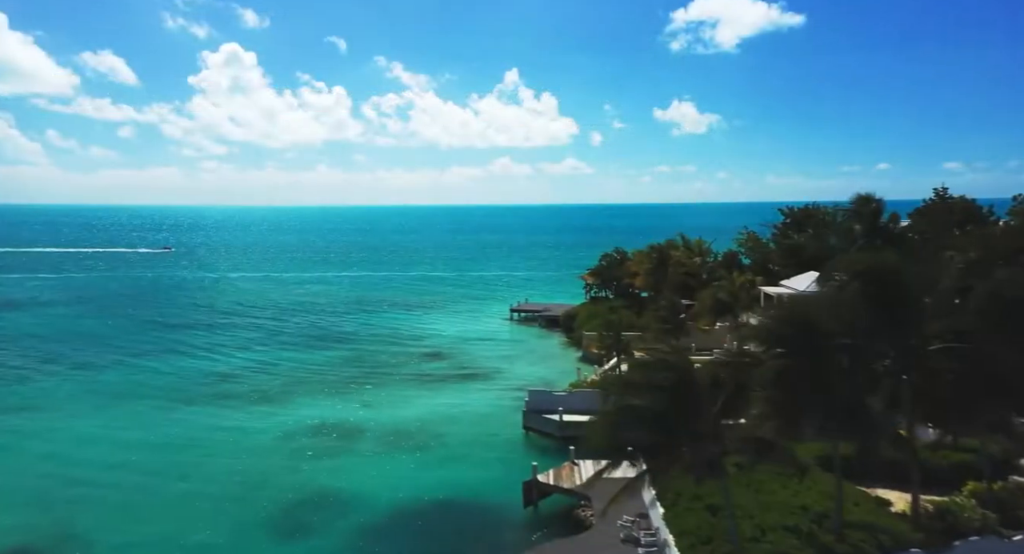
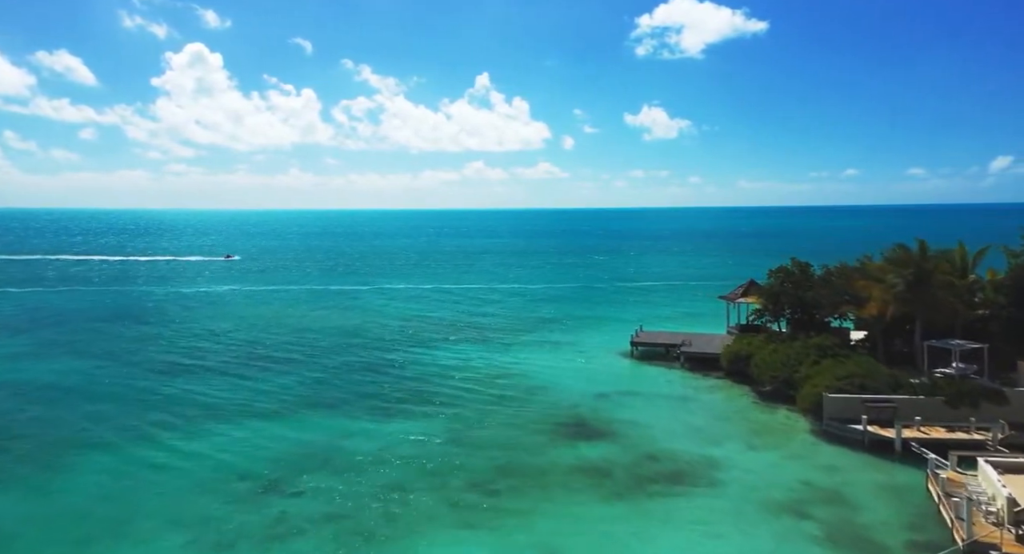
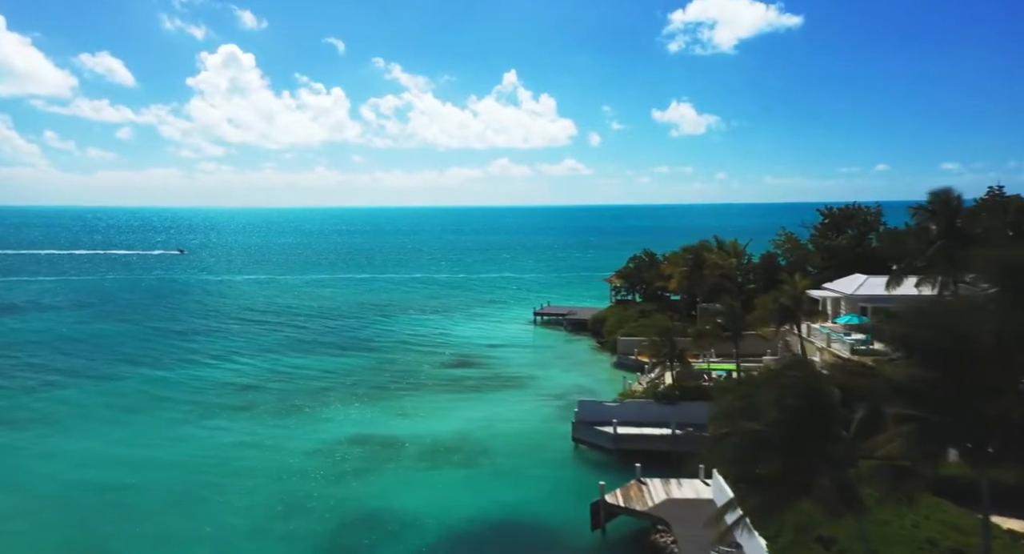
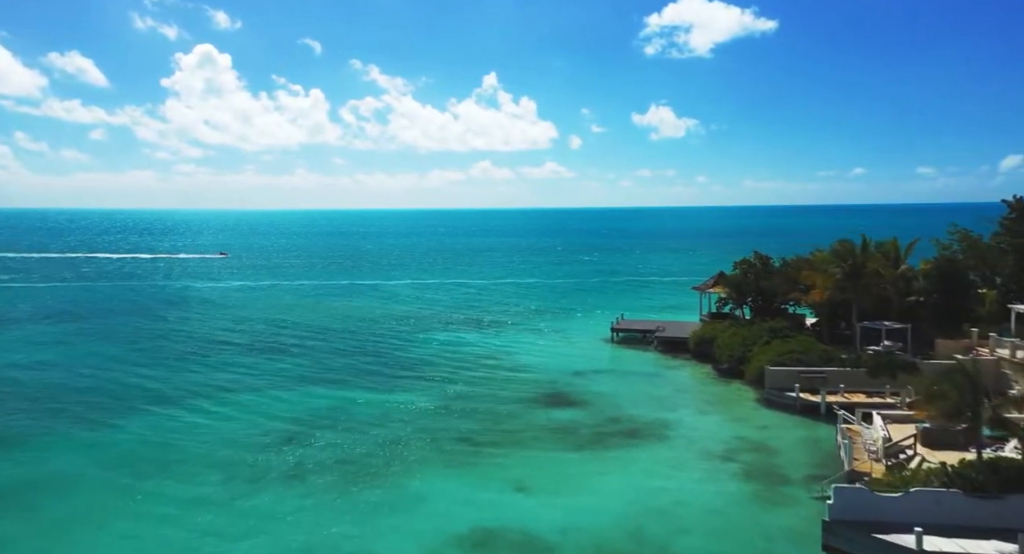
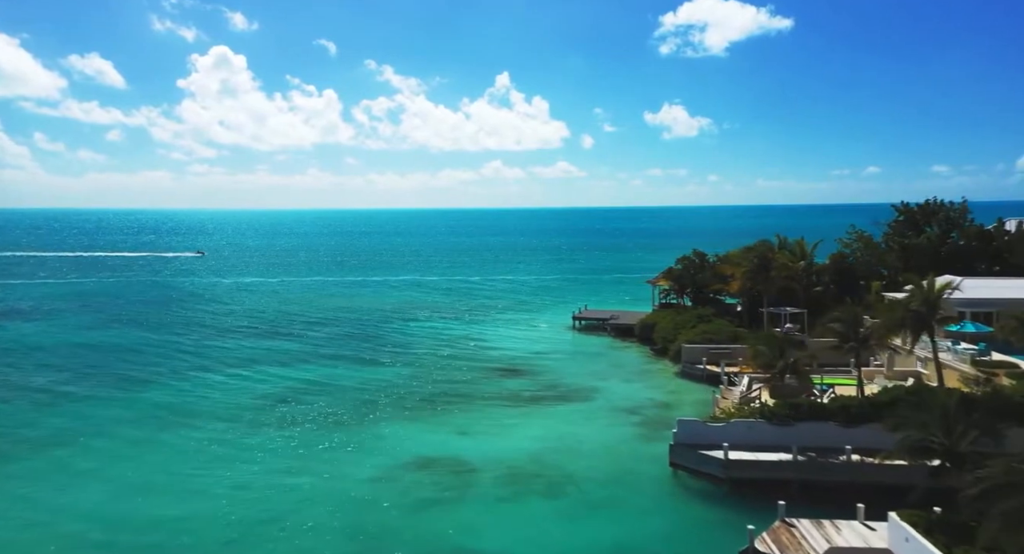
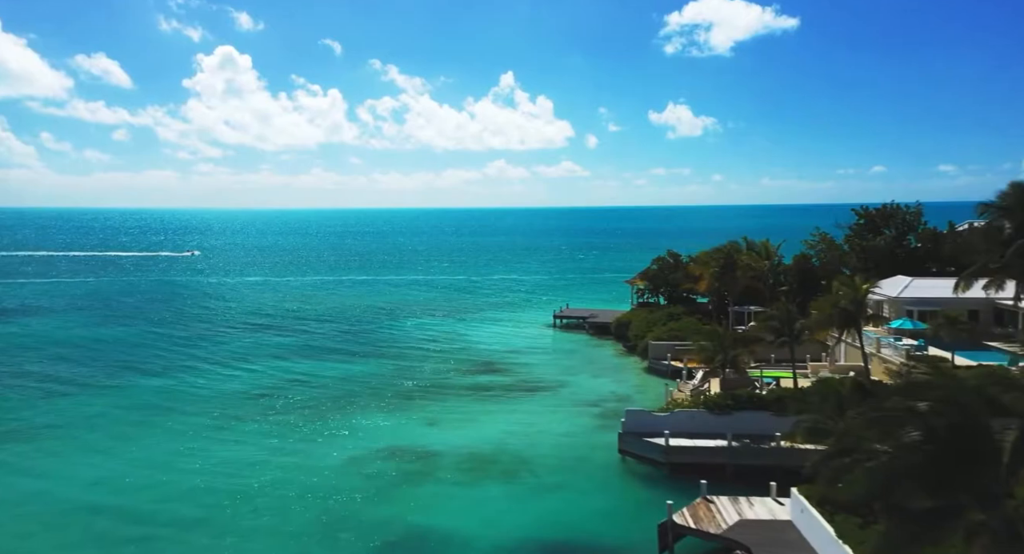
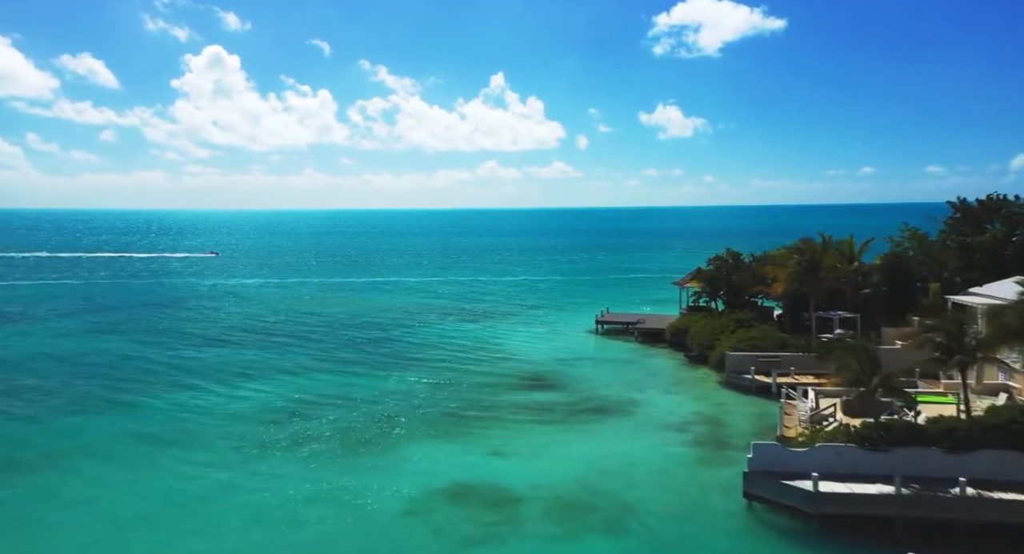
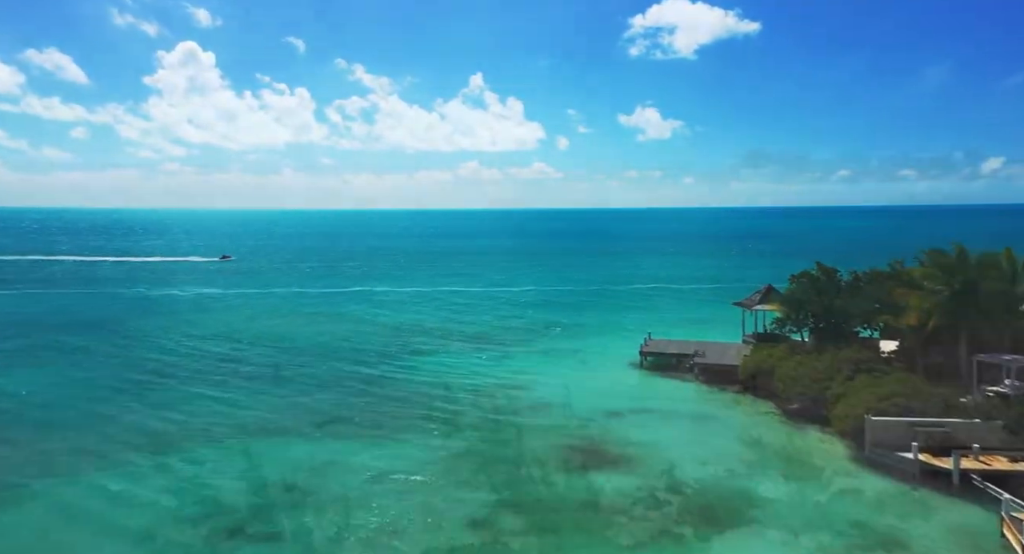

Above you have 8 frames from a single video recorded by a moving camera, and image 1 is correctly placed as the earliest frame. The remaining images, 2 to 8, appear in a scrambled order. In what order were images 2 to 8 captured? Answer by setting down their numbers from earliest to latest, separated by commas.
3, 6, 5, 7, 4, 2, 8
